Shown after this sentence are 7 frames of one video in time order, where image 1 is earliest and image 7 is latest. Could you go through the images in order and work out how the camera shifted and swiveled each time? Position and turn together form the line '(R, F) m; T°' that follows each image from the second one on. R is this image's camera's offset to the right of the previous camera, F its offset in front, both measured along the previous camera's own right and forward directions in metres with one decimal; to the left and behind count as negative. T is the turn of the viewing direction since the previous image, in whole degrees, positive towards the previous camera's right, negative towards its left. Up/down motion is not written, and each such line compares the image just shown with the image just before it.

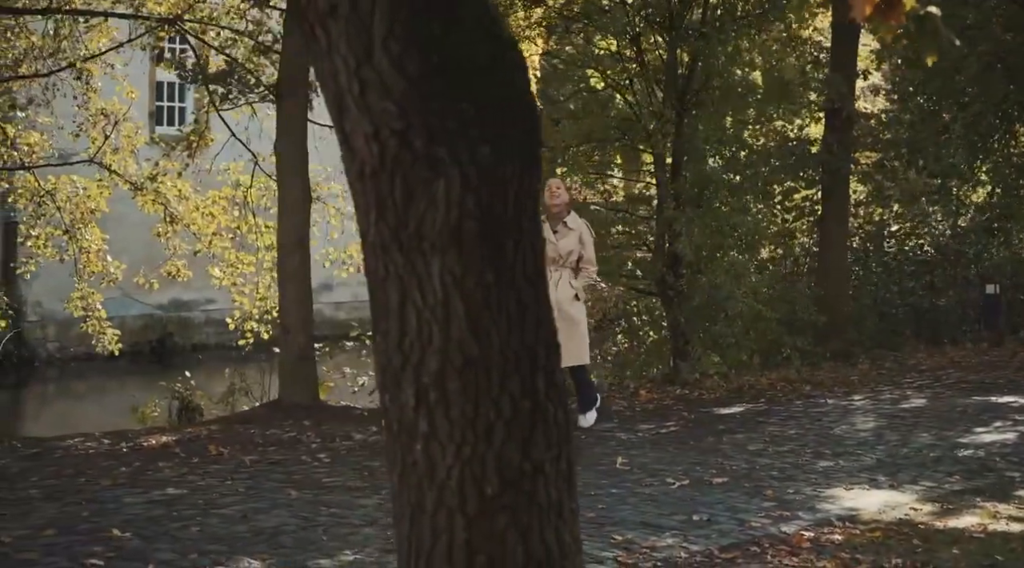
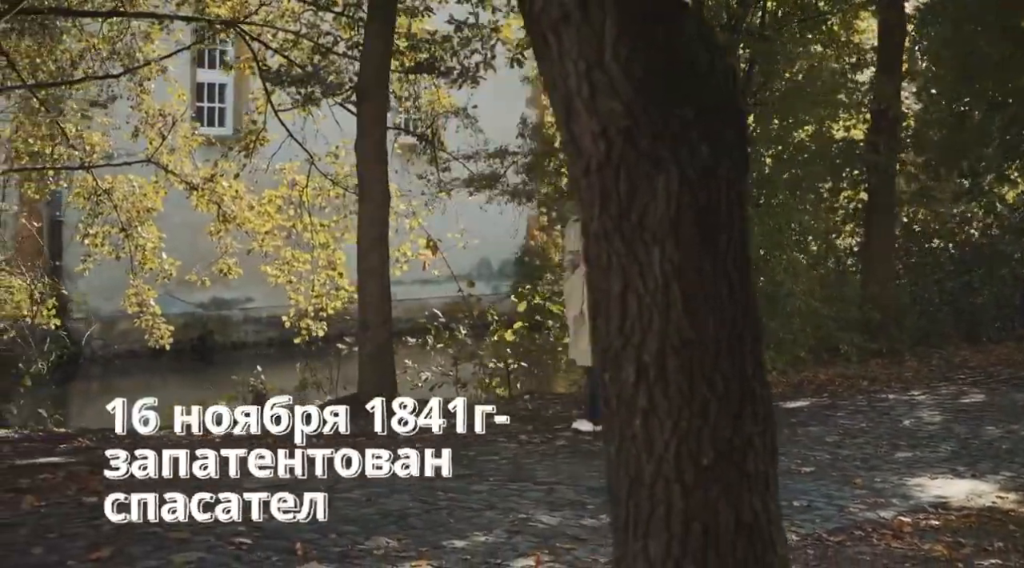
(-0.5, -0.3) m; 0°
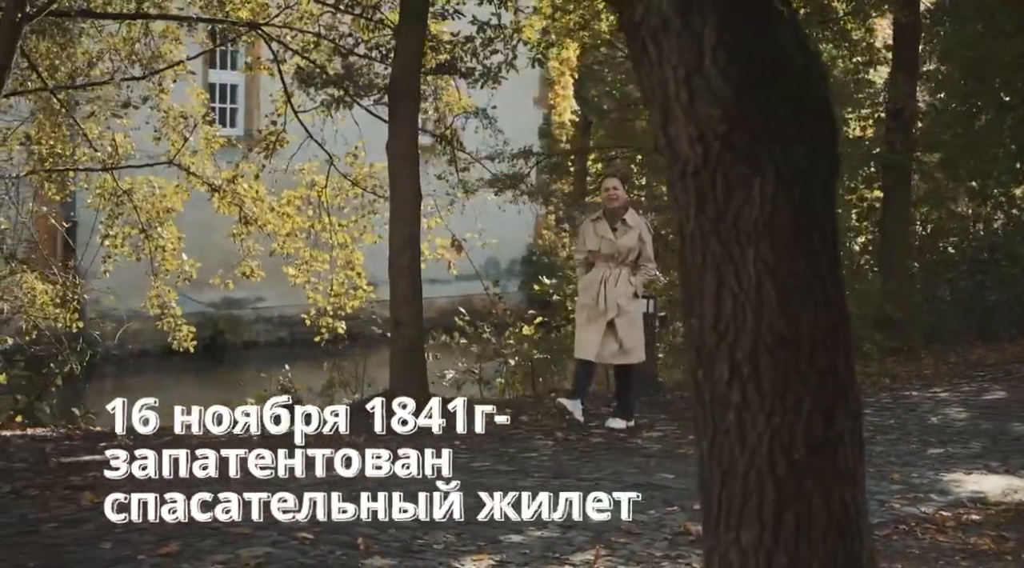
(-0.3, -0.1) m; 0°
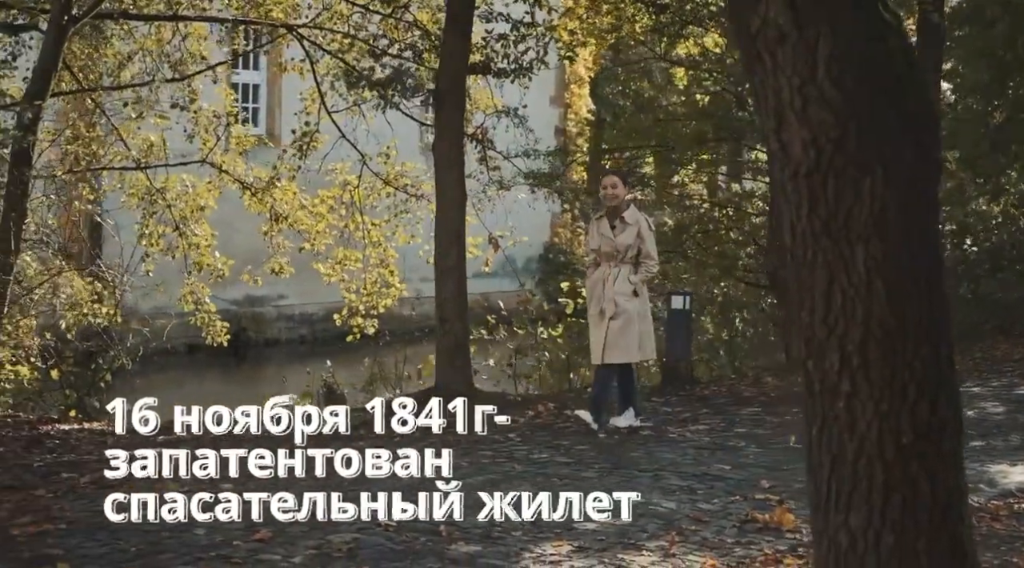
(-0.3, -0.2) m; 0°
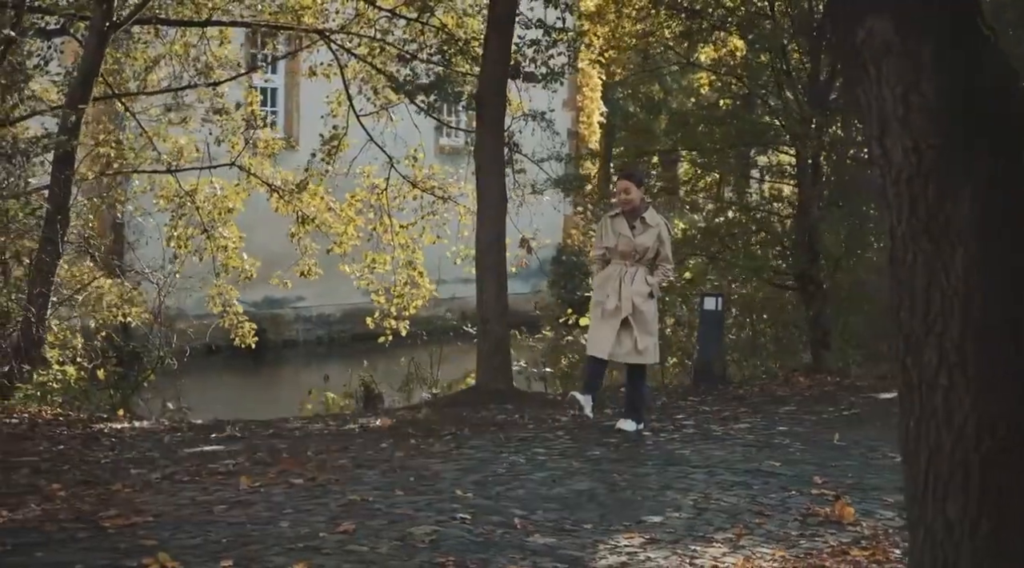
(-0.3, -0.2) m; 0°
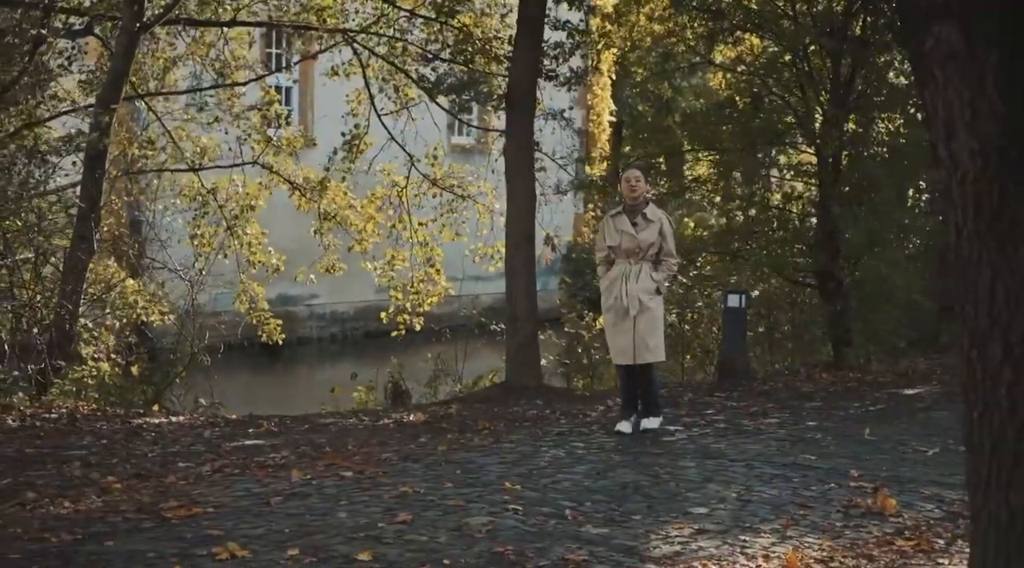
(-0.2, -0.2) m; 0°
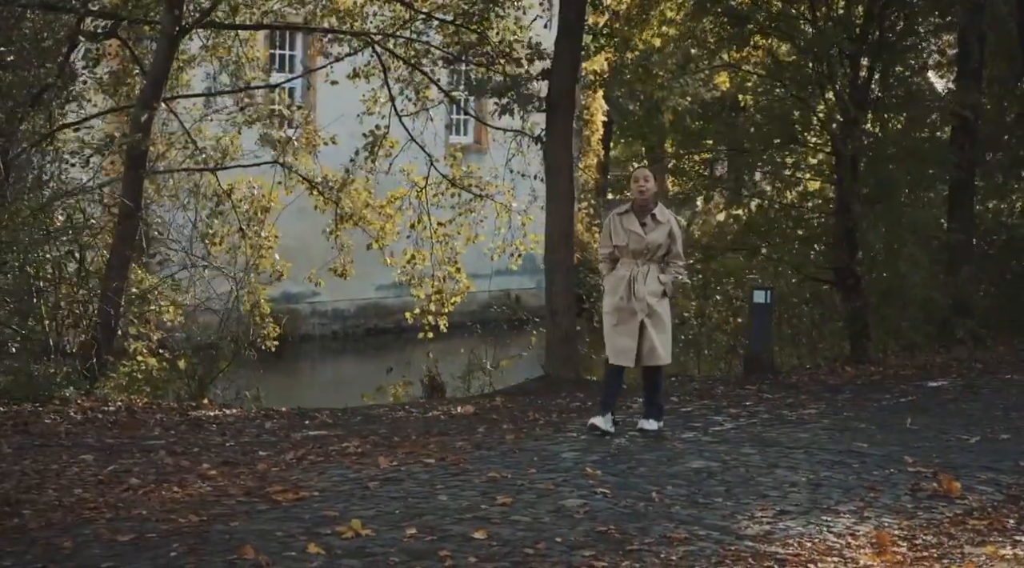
(-0.6, -0.4) m; +1°
